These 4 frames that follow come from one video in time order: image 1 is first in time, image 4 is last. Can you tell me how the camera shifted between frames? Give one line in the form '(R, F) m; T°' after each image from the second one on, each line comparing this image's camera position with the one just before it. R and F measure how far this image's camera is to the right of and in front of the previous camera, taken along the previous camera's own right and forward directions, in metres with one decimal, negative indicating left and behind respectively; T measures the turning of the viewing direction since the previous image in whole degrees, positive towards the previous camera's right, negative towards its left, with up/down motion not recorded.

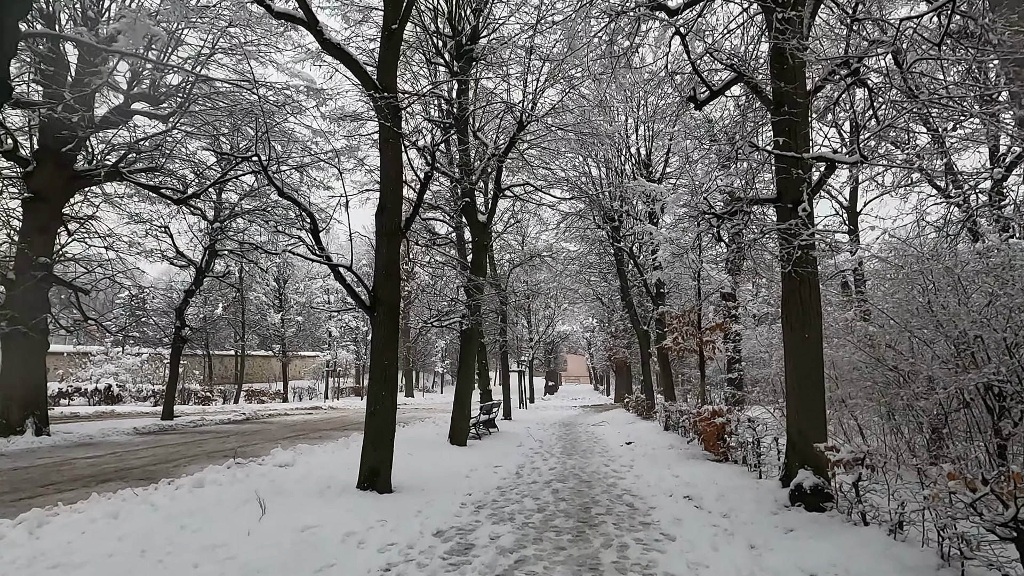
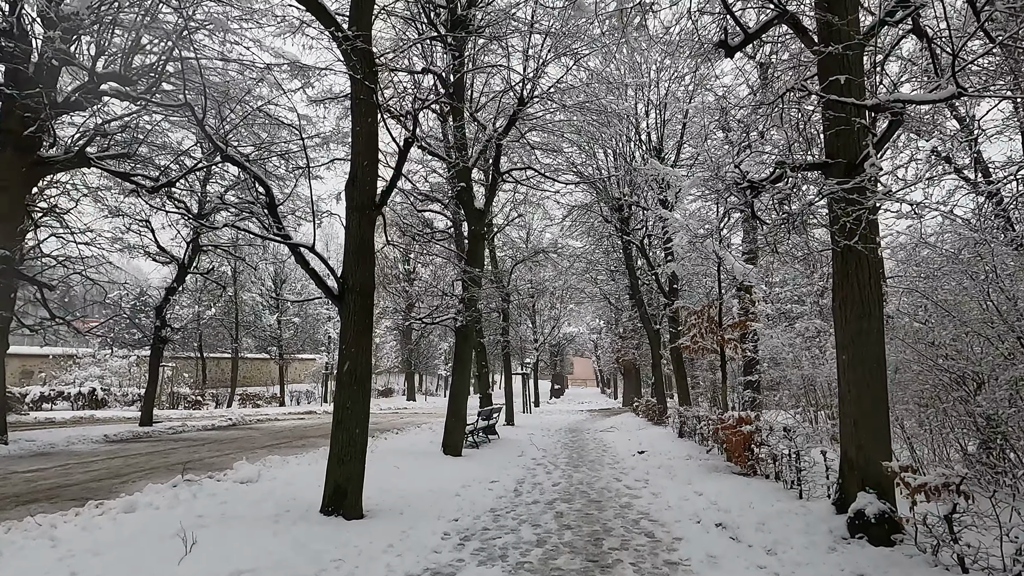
(+0.1, +0.9) m; -1°
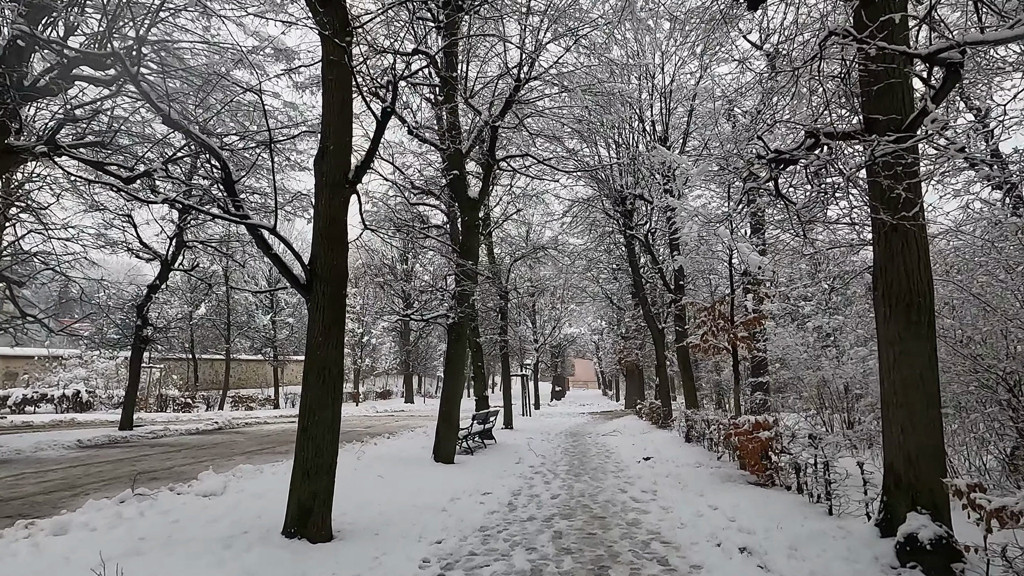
(+0.1, +0.6) m; 0°
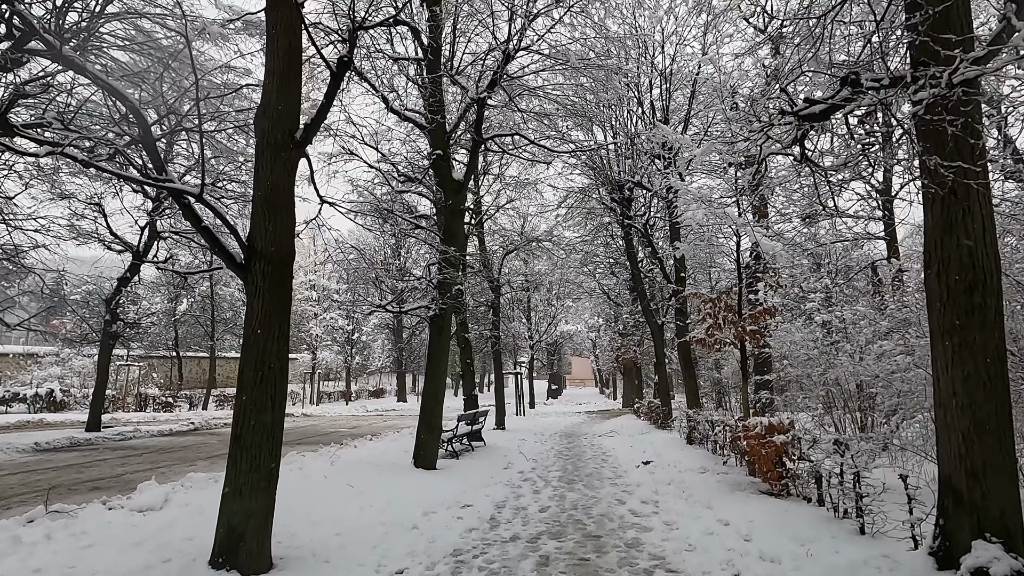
(+0.1, +0.7) m; 0°
